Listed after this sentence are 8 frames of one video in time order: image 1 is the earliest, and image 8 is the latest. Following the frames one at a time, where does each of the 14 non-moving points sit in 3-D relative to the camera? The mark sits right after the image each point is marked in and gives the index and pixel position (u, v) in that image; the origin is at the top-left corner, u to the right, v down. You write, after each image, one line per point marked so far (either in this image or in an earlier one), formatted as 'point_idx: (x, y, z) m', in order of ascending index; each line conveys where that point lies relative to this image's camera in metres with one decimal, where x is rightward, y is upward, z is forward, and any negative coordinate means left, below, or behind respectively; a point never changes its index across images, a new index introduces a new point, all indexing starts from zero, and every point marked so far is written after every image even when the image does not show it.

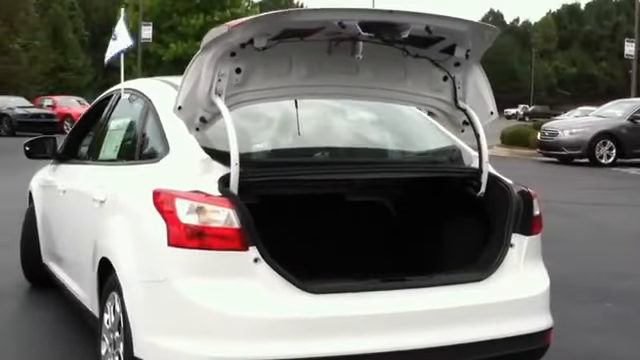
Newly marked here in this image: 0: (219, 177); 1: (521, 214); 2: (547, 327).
0: (-0.4, 0.0, +3.7) m
1: (+0.9, -0.1, +4.0) m
2: (+1.0, -0.6, +3.9) m
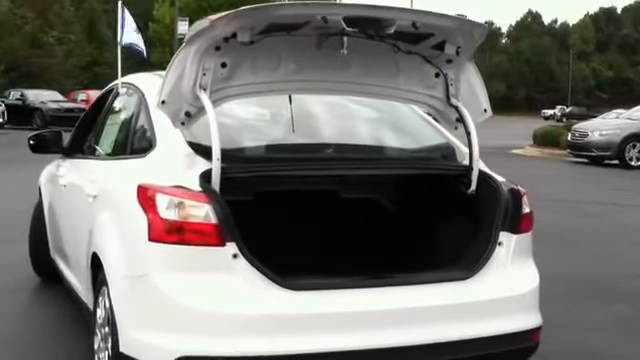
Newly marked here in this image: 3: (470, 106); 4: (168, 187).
0: (-0.5, 0.0, +3.7) m
1: (+0.8, -0.1, +3.9) m
2: (+0.9, -0.6, +3.9) m
3: (+0.7, +0.4, +4.3) m
4: (-0.6, 0.0, +3.6) m
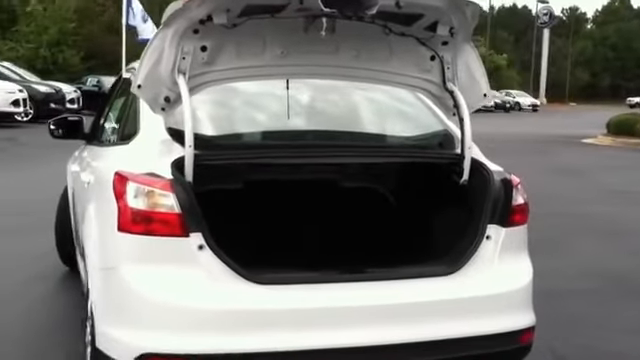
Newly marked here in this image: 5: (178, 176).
0: (-0.6, +0.1, +3.6) m
1: (+0.7, -0.1, +3.7) m
2: (+0.8, -0.6, +3.6) m
3: (+0.7, +0.4, +4.0) m
4: (-0.7, 0.0, +3.5) m
5: (-0.6, 0.0, +3.5) m
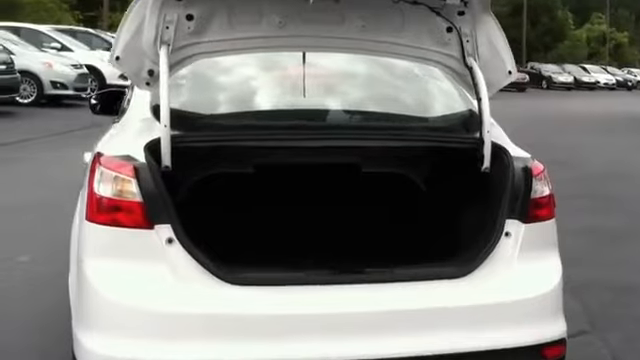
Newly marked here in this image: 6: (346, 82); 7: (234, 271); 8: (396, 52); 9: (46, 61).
0: (-0.6, +0.1, +3.2) m
1: (+0.7, -0.1, +3.2) m
2: (+0.8, -0.6, +3.1) m
3: (+0.7, +0.4, +3.5) m
4: (-0.7, +0.1, +3.2) m
5: (-0.6, +0.1, +3.1) m
6: (+0.1, +0.4, +4.0) m
7: (-0.3, -0.3, +3.1) m
8: (+0.3, +0.5, +3.6) m
9: (-5.6, +2.4, +18.4) m
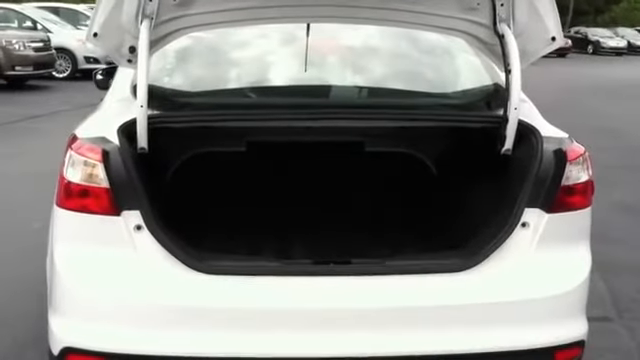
0: (-0.6, +0.2, +2.9) m
1: (+0.7, 0.0, +2.8) m
2: (+0.8, -0.5, +2.8) m
3: (+0.7, +0.5, +3.2) m
4: (-0.8, +0.1, +2.9) m
5: (-0.6, +0.1, +2.8) m
6: (+0.2, +0.5, +3.7) m
7: (-0.4, -0.2, +2.8) m
8: (+0.3, +0.6, +3.2) m
9: (-4.8, +2.9, +18.3) m
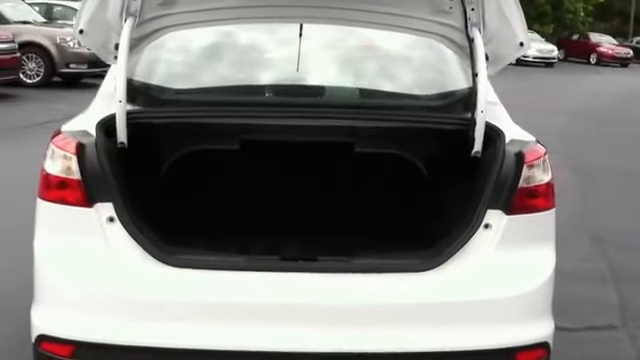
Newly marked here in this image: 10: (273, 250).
0: (-0.7, +0.2, +3.0) m
1: (+0.6, 0.0, +2.9) m
2: (+0.7, -0.5, +2.8) m
3: (+0.6, +0.5, +3.2) m
4: (-0.8, +0.2, +3.0) m
5: (-0.7, +0.1, +3.0) m
6: (+0.1, +0.5, +3.8) m
7: (-0.5, -0.2, +2.9) m
8: (+0.3, +0.6, +3.3) m
9: (-3.9, +2.9, +18.7) m
10: (-0.2, -0.2, +3.0) m
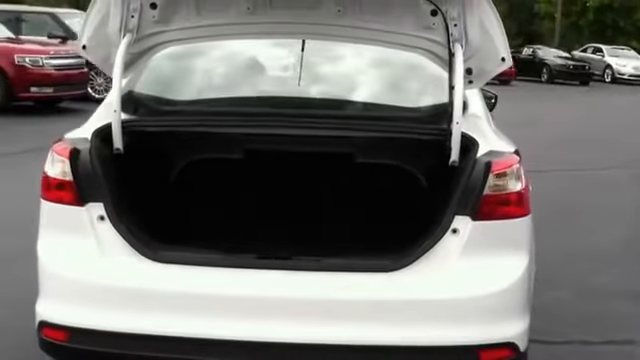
0: (-0.8, +0.2, +3.3) m
1: (+0.5, 0.0, +3.0) m
2: (+0.6, -0.5, +2.9) m
3: (+0.6, +0.5, +3.3) m
4: (-0.9, +0.1, +3.2) m
5: (-0.8, +0.1, +3.2) m
6: (+0.1, +0.5, +3.9) m
7: (-0.6, -0.2, +3.1) m
8: (+0.2, +0.5, +3.4) m
9: (-2.2, +2.6, +19.2) m
10: (-0.2, -0.3, +3.2) m
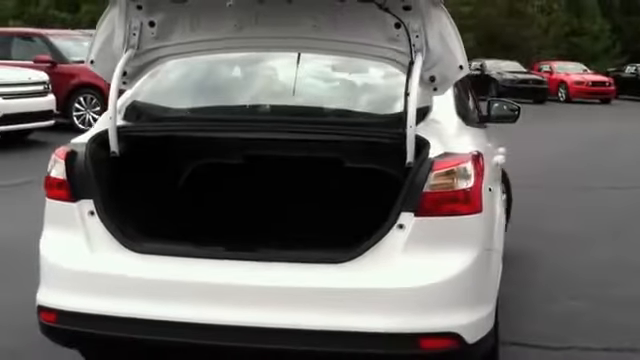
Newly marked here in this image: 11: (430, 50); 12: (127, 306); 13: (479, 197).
0: (-0.9, +0.2, +3.6) m
1: (+0.4, 0.0, +3.2) m
2: (+0.4, -0.5, +3.1) m
3: (+0.5, +0.5, +3.5) m
4: (-1.0, +0.1, +3.6) m
5: (-0.9, +0.1, +3.6) m
6: (+0.1, +0.5, +4.2) m
7: (-0.7, -0.2, +3.4) m
8: (+0.2, +0.5, +3.7) m
9: (-0.5, +2.3, +19.7) m
10: (-0.3, -0.3, +3.5) m
11: (+0.4, +0.5, +3.5) m
12: (-0.7, -0.5, +3.2) m
13: (+0.6, -0.1, +3.3) m
